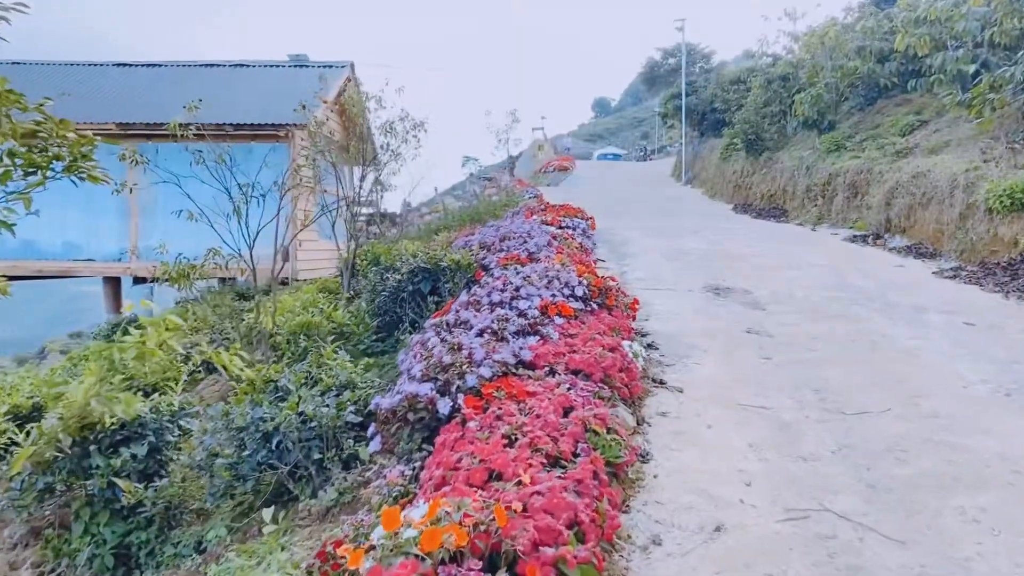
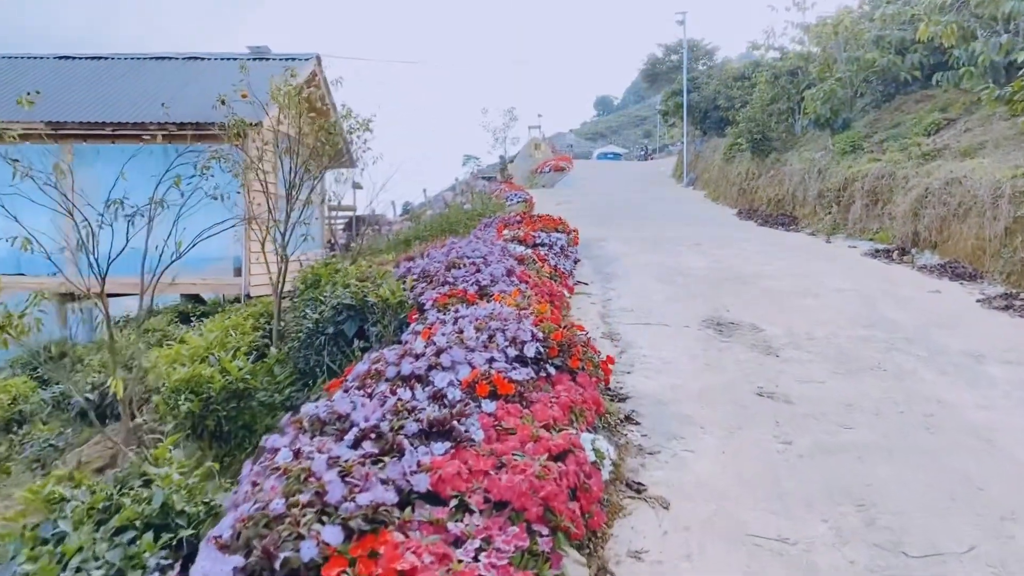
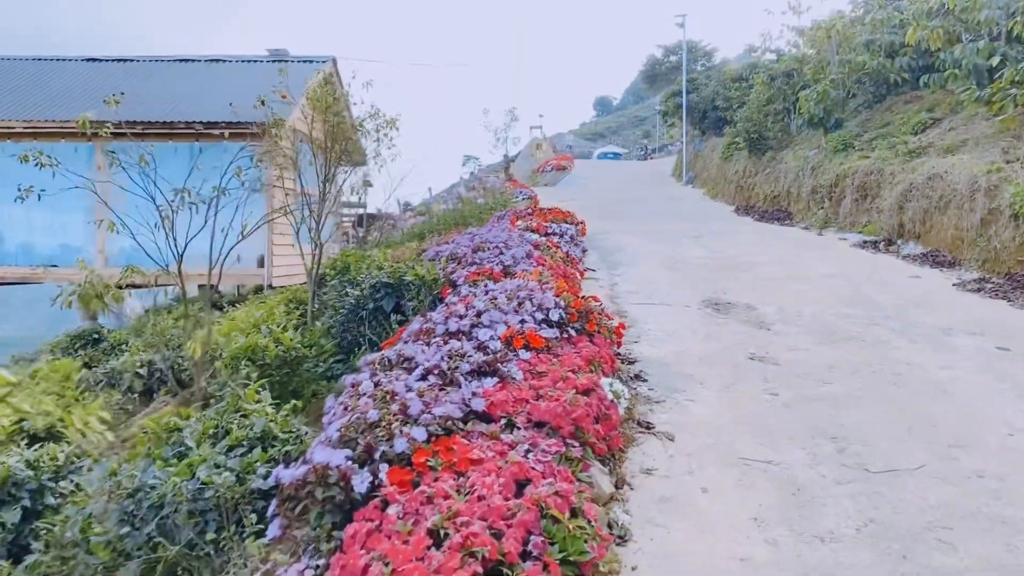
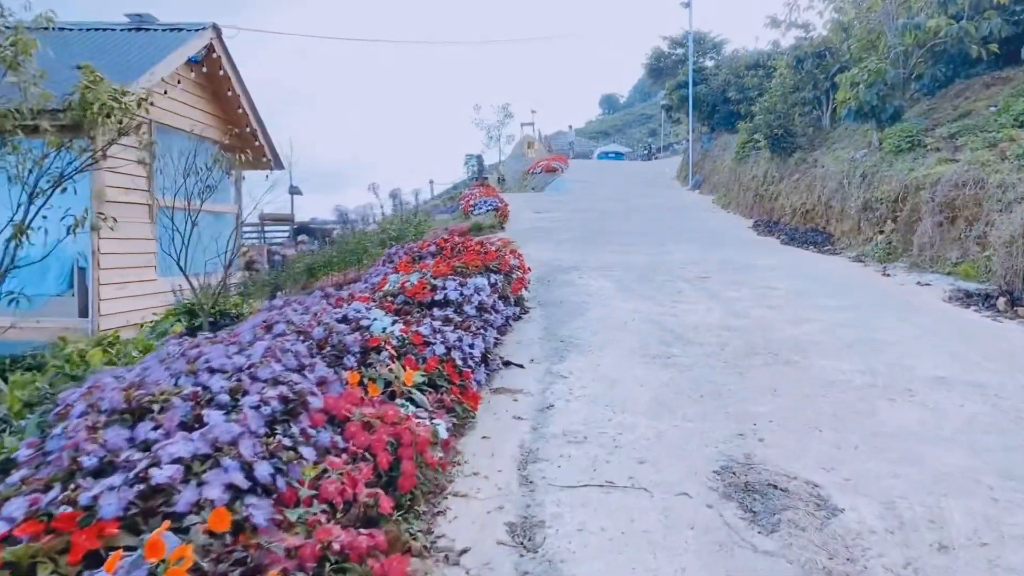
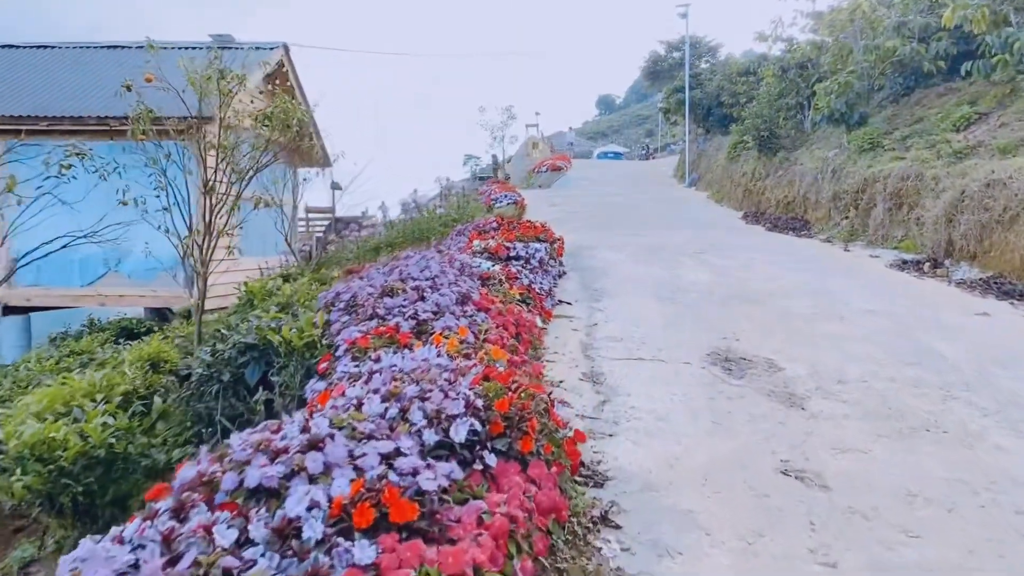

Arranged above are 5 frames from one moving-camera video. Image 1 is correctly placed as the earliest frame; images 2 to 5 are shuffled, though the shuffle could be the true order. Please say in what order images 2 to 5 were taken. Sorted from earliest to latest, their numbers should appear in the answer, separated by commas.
3, 2, 5, 4
